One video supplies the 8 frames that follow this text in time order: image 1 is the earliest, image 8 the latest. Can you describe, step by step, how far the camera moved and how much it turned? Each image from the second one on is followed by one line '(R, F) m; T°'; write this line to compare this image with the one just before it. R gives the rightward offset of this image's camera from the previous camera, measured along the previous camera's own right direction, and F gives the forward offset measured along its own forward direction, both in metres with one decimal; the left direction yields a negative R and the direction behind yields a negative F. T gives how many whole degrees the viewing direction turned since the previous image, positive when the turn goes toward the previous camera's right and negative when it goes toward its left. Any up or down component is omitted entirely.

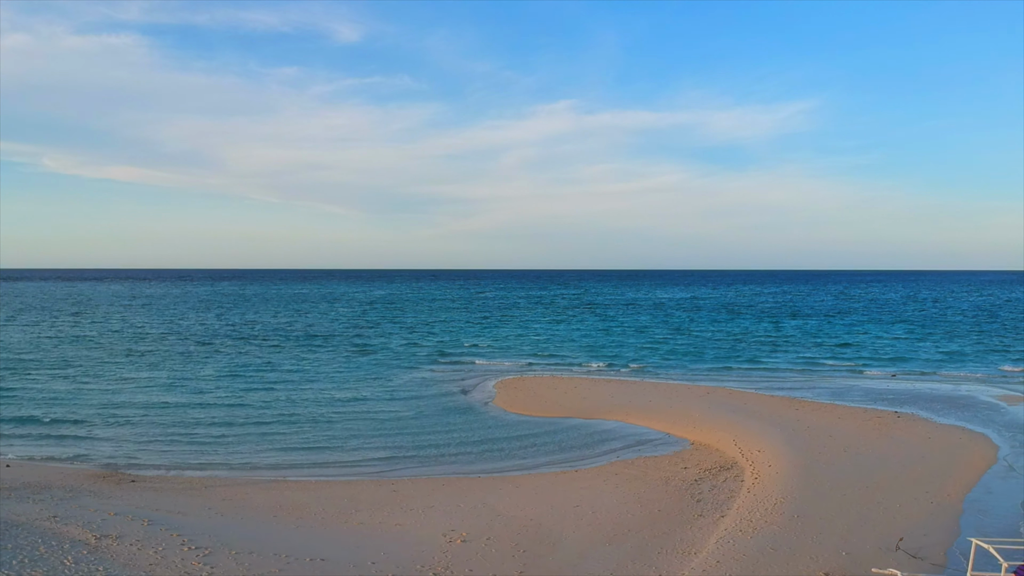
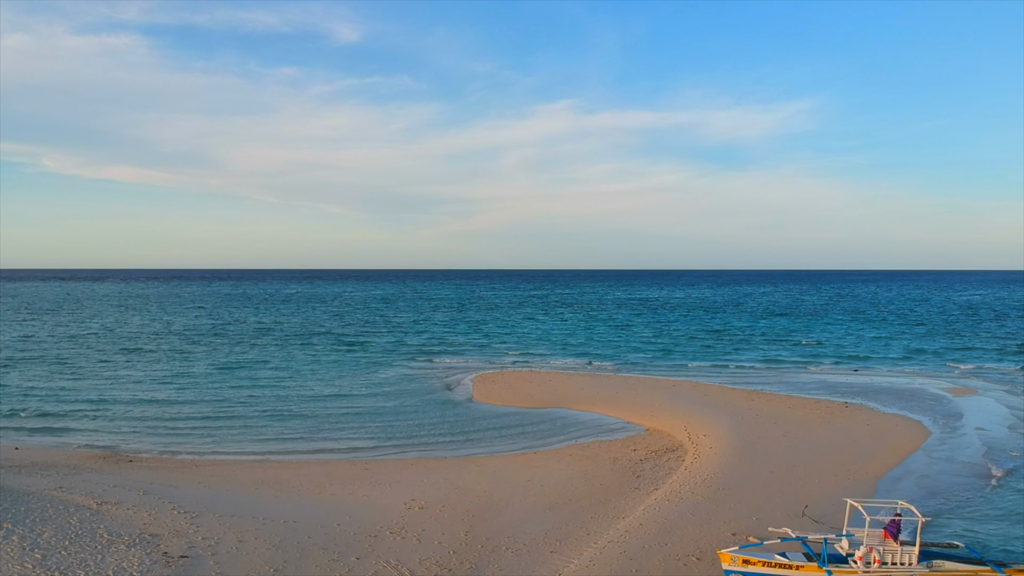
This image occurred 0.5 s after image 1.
(+1.3, -2.1) m; 0°
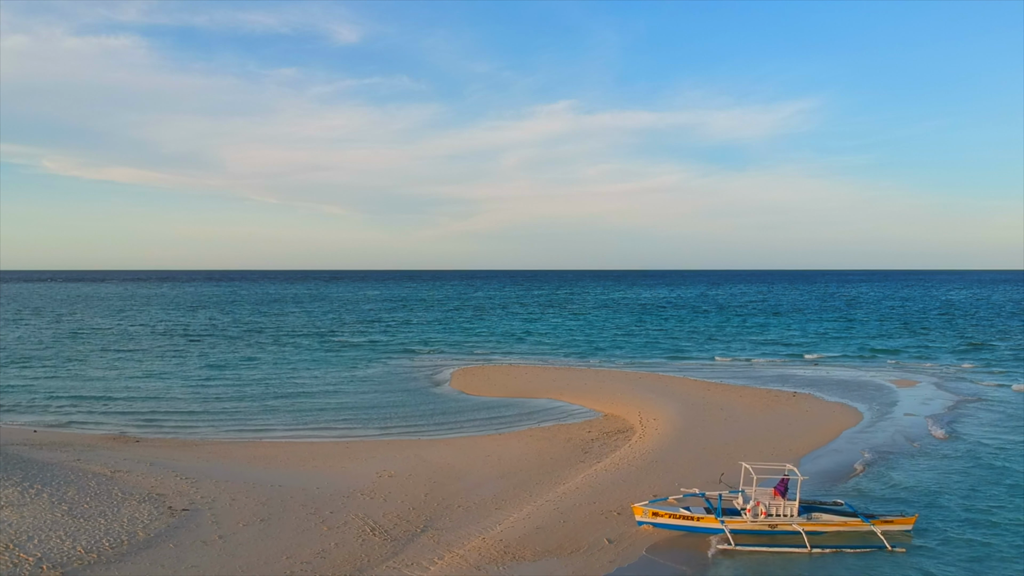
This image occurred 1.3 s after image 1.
(+1.3, -2.8) m; 0°
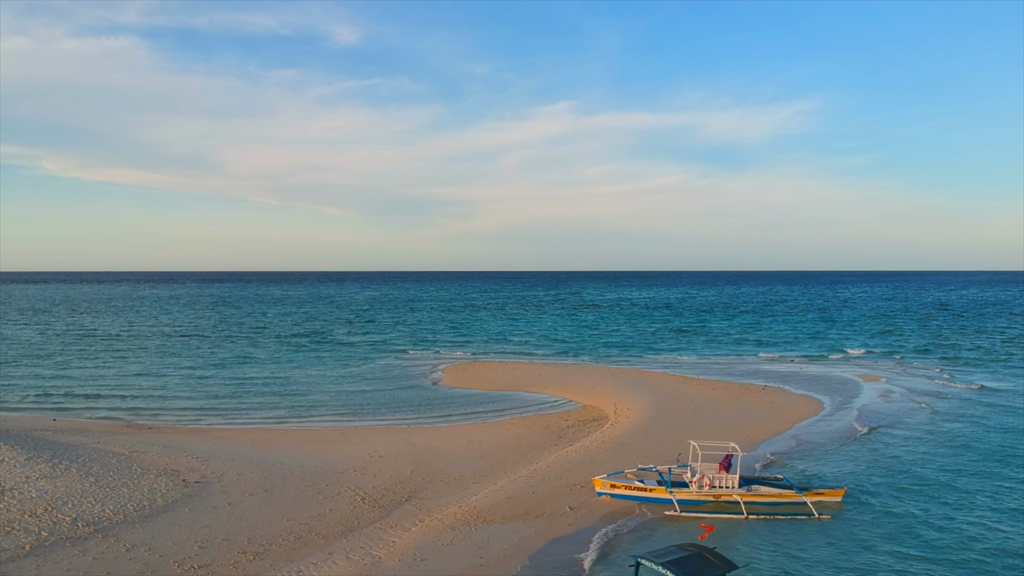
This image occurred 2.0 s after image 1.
(+0.7, -2.2) m; 0°
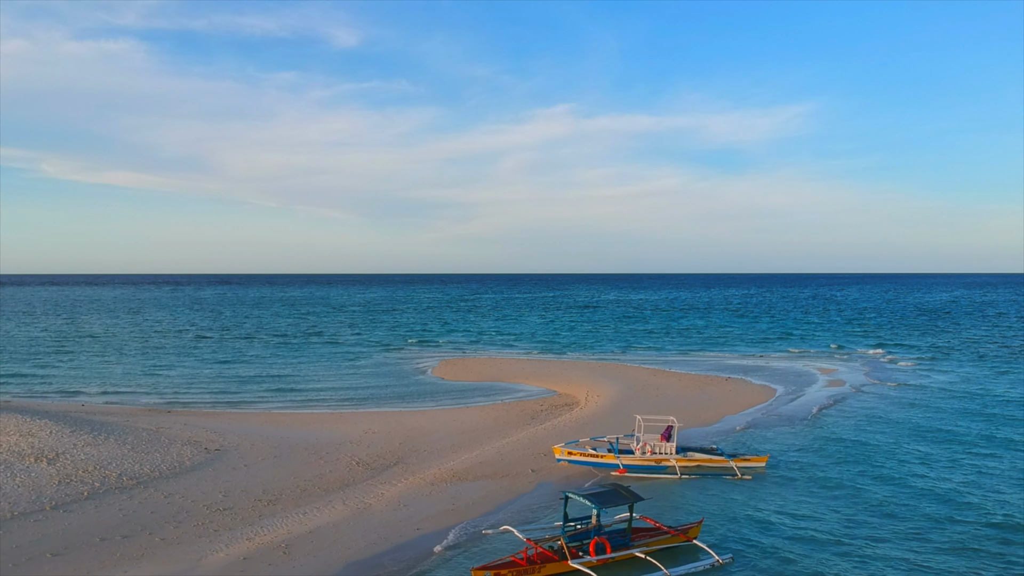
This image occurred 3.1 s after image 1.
(+0.9, -3.4) m; 0°
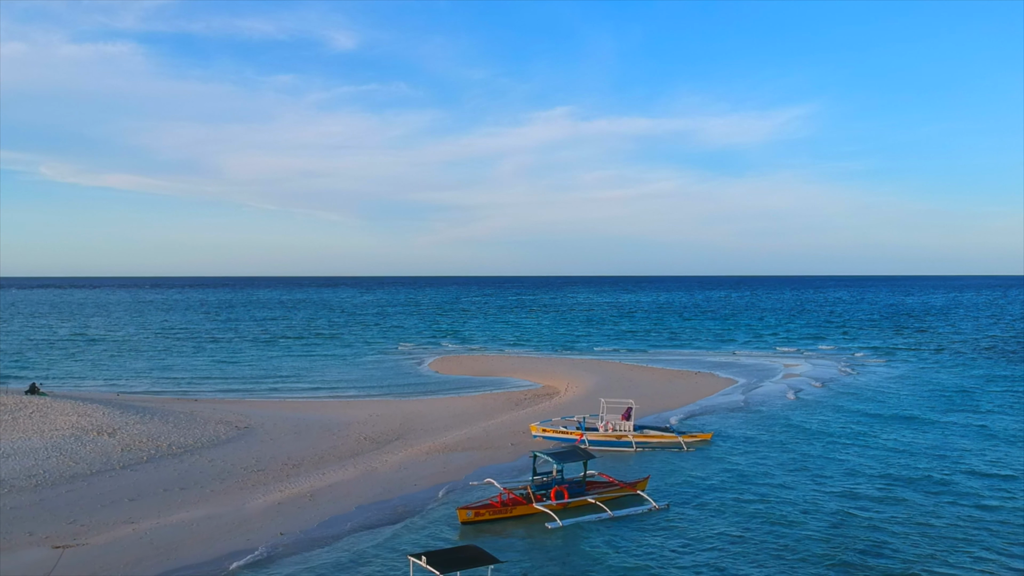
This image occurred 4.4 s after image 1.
(+0.6, -4.1) m; 0°
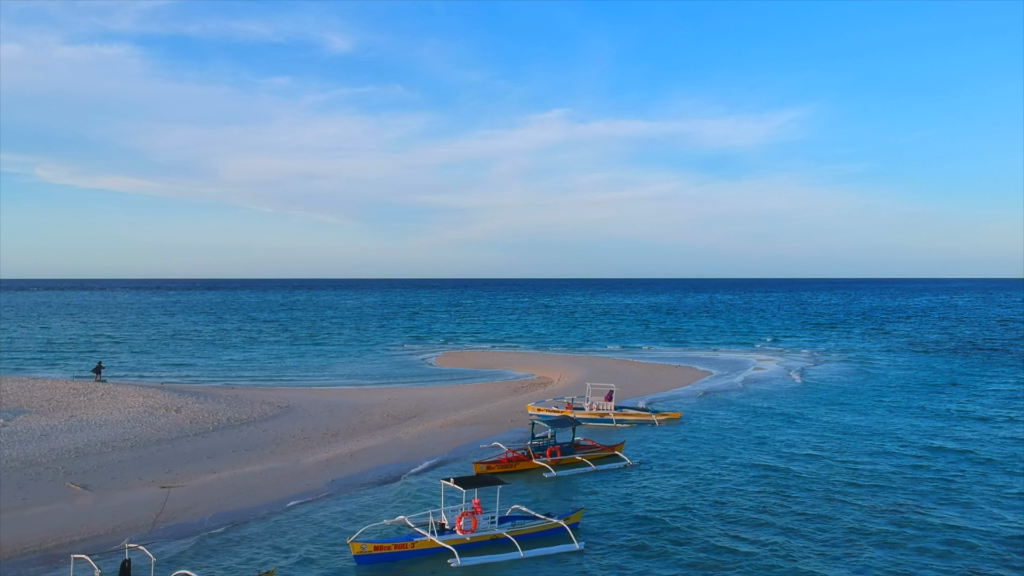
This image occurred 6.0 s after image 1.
(-0.2, -4.8) m; 0°
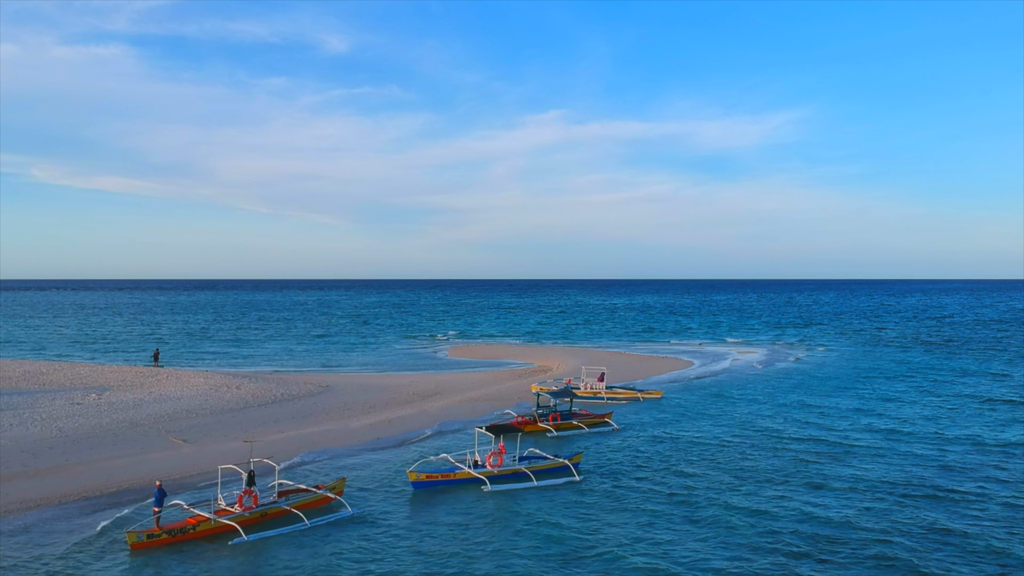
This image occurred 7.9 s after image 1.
(-0.6, -5.3) m; 0°
